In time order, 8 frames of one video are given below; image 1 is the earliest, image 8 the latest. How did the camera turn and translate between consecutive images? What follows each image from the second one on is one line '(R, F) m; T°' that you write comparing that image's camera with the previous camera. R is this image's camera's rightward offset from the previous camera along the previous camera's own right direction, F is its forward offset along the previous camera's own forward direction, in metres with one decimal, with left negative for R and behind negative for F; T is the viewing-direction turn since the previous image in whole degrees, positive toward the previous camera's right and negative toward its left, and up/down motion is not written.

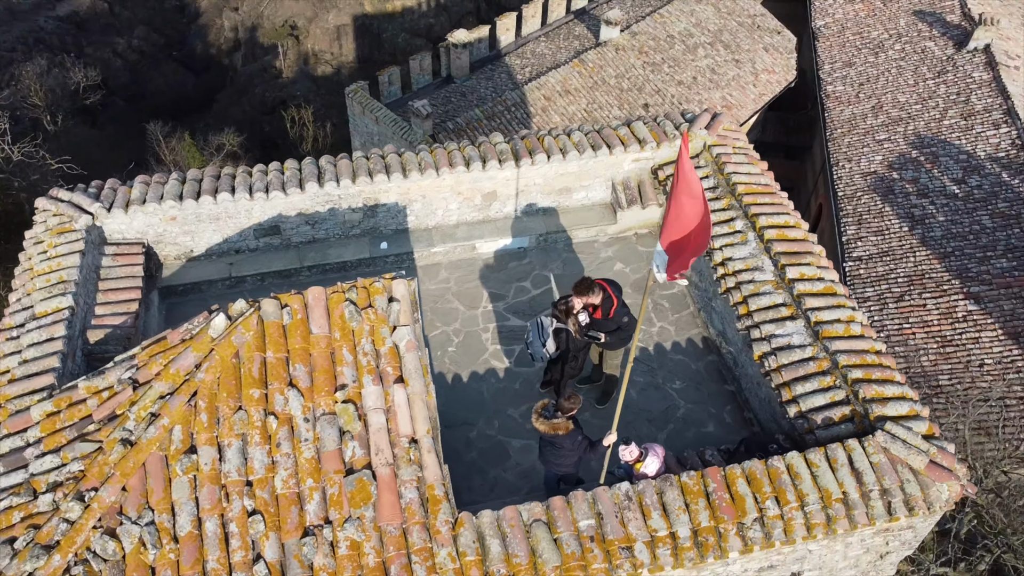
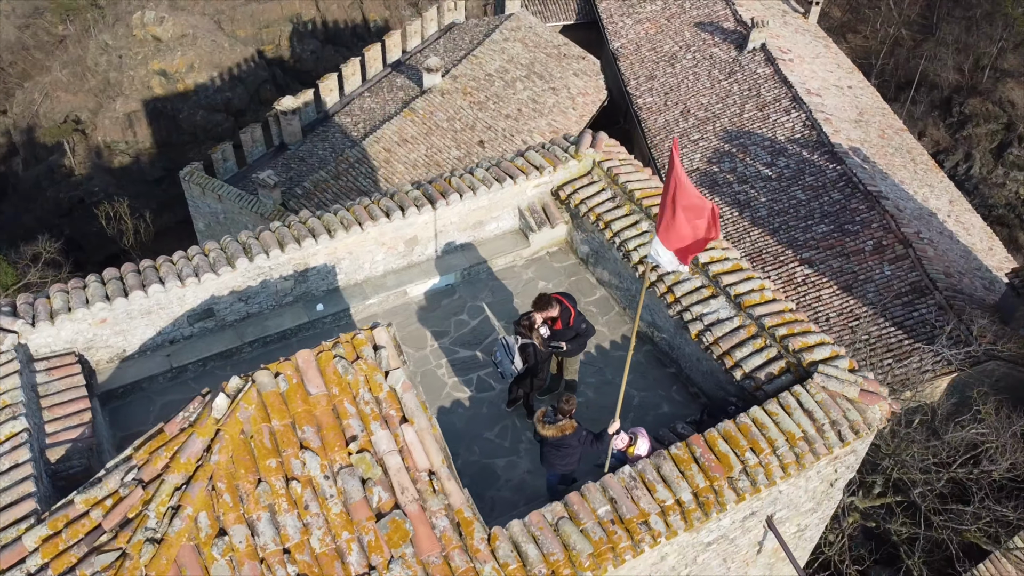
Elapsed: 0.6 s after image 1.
(-0.8, -0.3) m; +12°
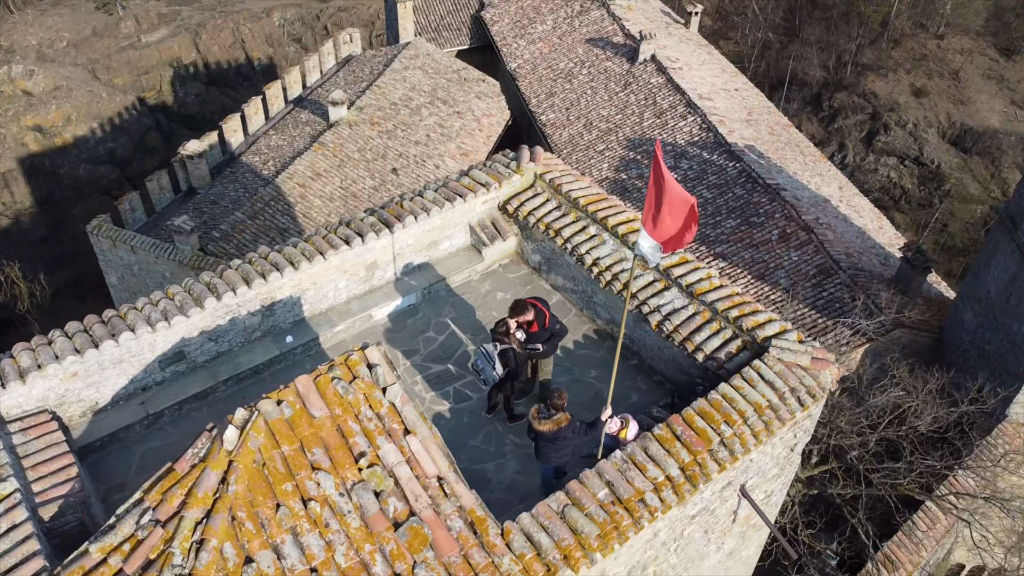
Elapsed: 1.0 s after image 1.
(-0.5, -0.2) m; +7°
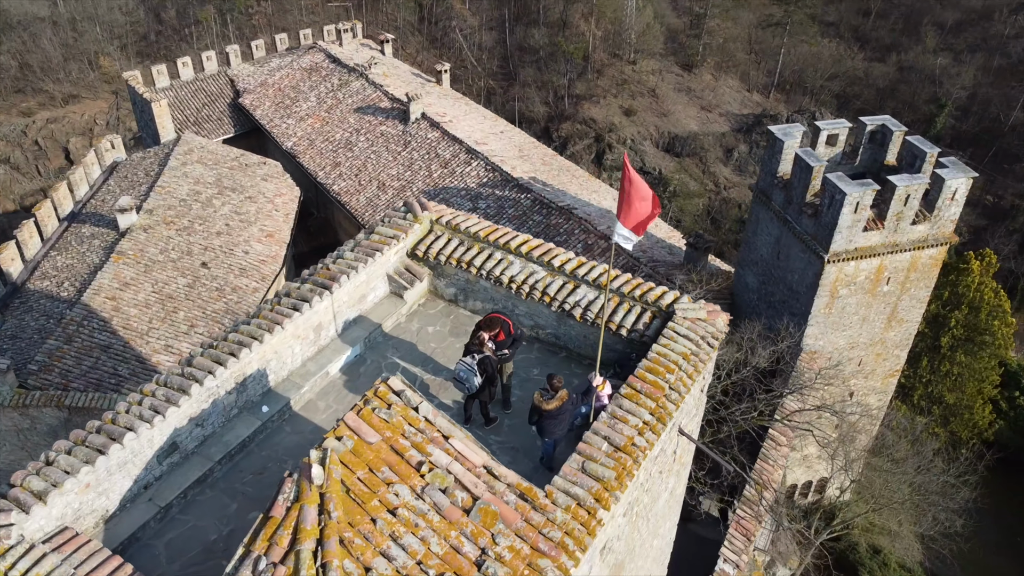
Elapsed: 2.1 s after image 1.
(-1.5, -0.8) m; +17°
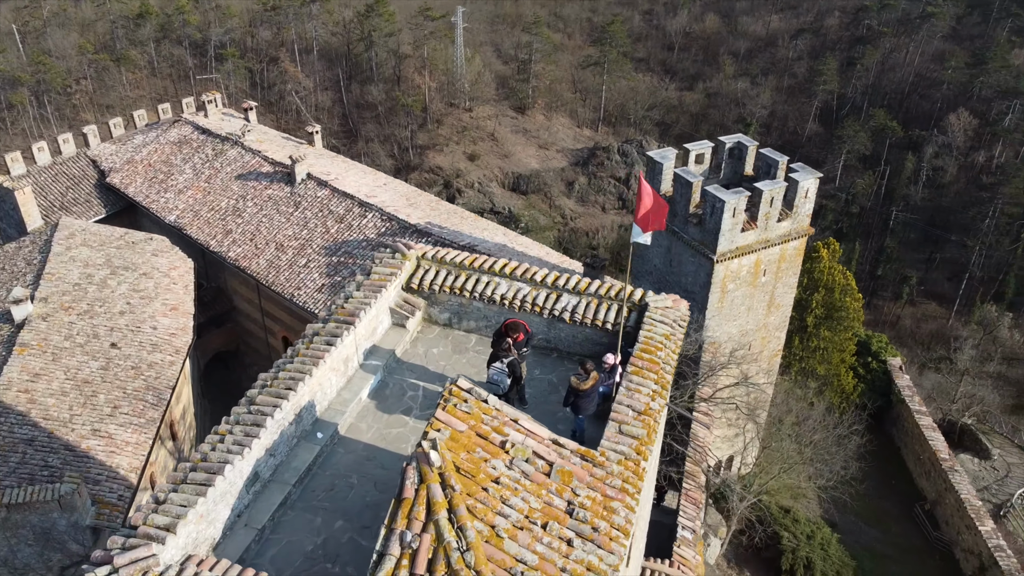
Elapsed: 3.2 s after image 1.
(-1.6, -1.1) m; +11°
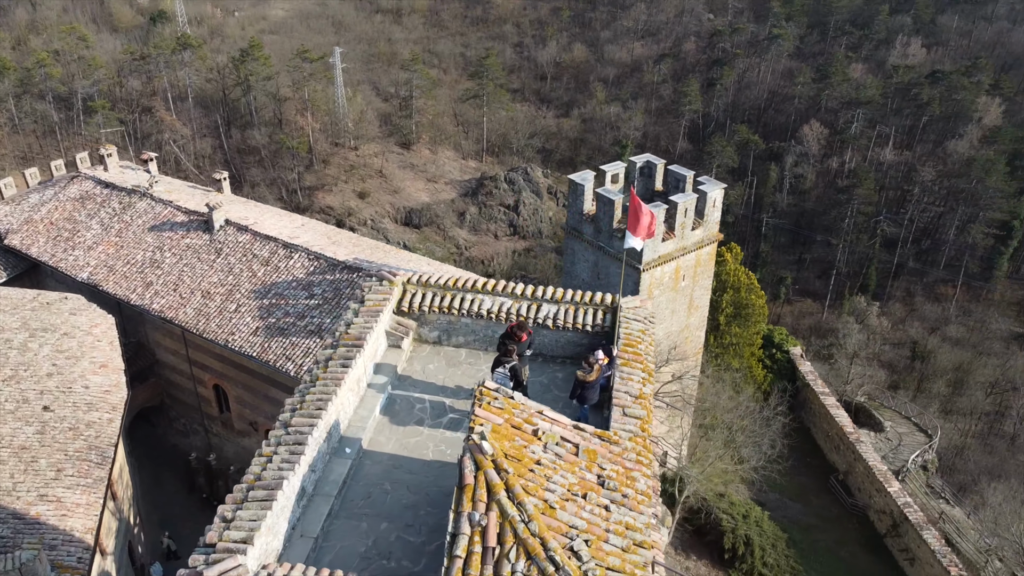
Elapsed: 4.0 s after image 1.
(-1.2, -0.8) m; +8°
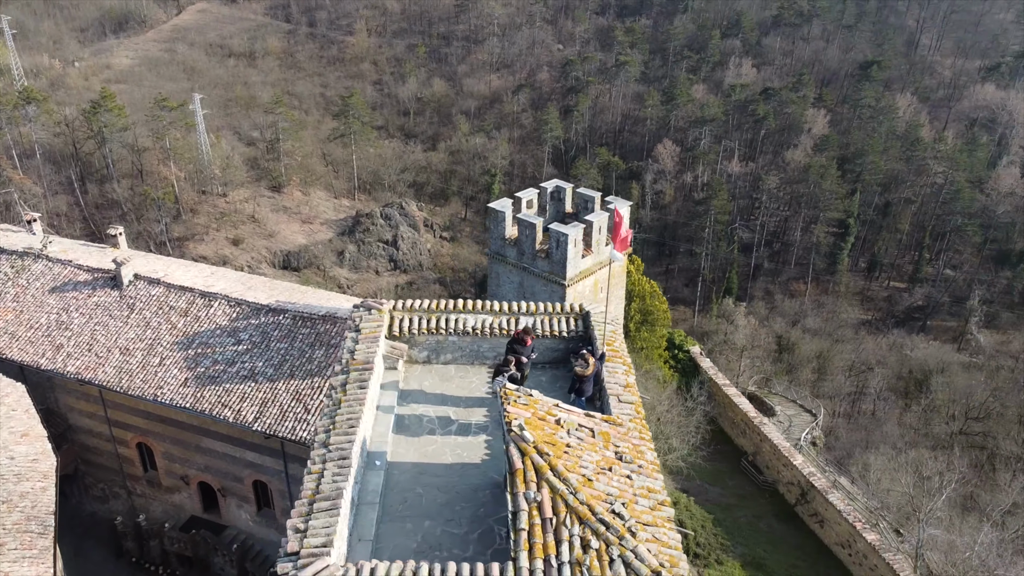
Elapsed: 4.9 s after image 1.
(-1.5, -1.0) m; +9°
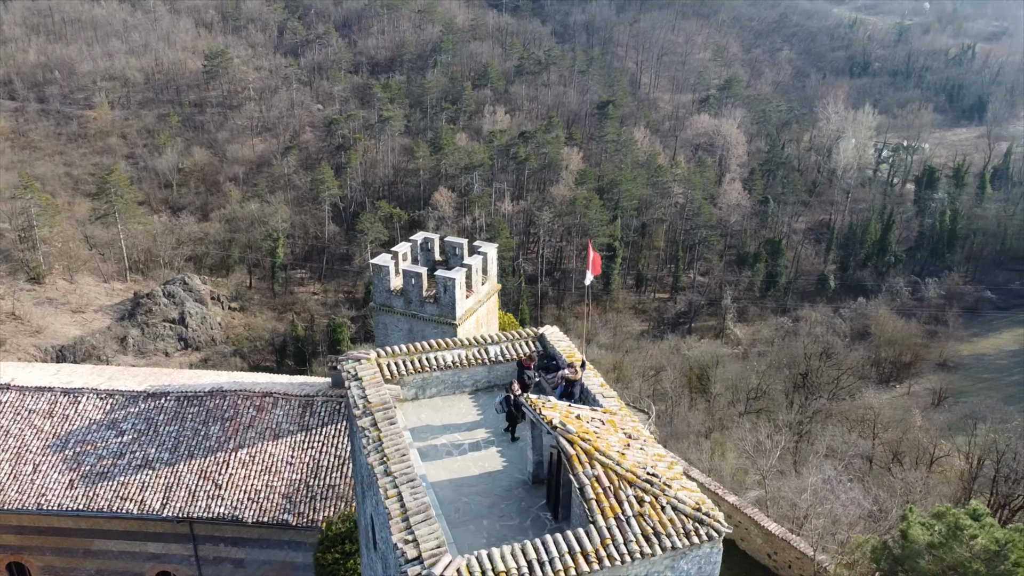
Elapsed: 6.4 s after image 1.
(-3.0, -1.4) m; +16°
